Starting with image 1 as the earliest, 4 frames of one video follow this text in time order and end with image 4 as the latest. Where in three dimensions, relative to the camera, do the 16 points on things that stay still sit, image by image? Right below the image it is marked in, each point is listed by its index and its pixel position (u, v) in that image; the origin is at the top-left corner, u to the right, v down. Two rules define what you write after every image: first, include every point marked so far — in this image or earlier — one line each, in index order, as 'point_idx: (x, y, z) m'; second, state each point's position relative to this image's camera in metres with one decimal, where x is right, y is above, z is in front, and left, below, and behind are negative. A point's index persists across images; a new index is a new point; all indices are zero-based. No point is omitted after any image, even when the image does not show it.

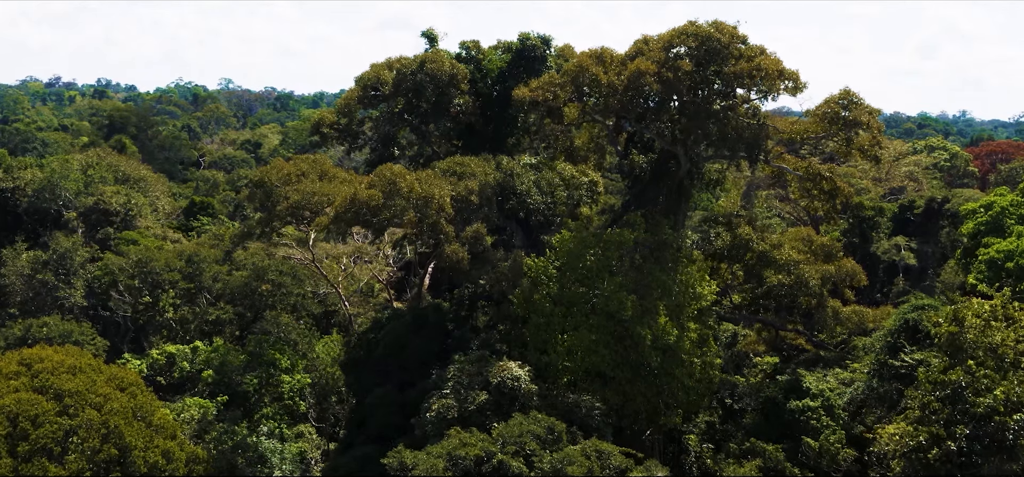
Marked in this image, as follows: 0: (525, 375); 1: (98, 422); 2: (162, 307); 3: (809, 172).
0: (+0.3, -2.3, +12.0) m
1: (-6.6, -2.9, +11.3) m
2: (-9.7, -1.9, +19.6) m
3: (+6.7, +1.4, +15.7) m
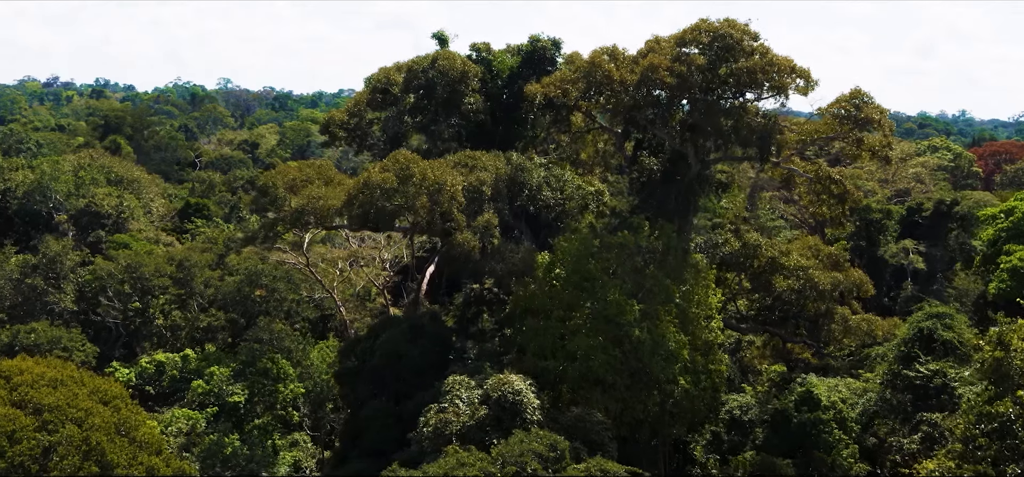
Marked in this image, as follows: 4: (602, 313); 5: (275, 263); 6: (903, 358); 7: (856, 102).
0: (+0.3, -2.5, +11.5) m
1: (-6.6, -3.0, +10.8) m
2: (-9.7, -2.0, +19.1) m
3: (+6.6, +1.3, +15.3) m
4: (+1.8, -1.4, +13.8) m
5: (-6.6, -0.7, +19.8) m
6: (+7.4, -2.3, +13.5) m
7: (+7.1, +2.8, +14.8) m
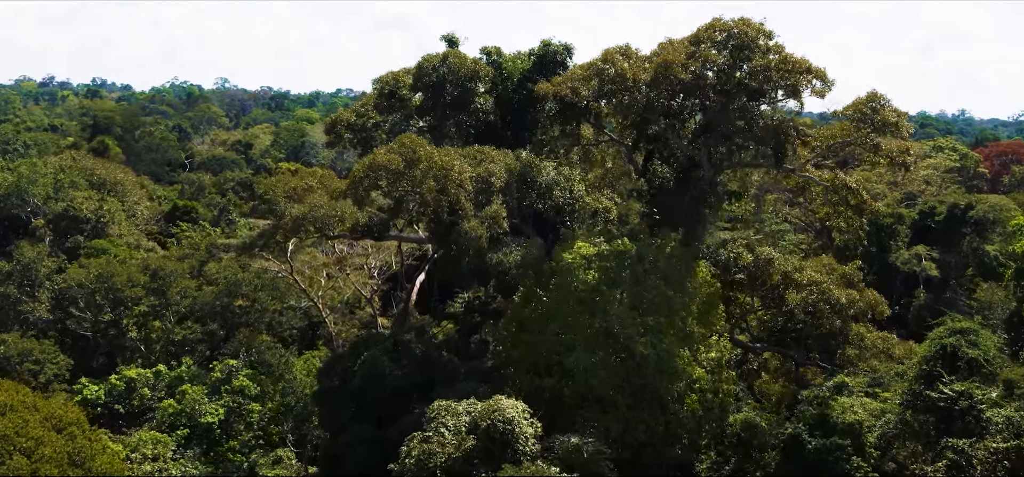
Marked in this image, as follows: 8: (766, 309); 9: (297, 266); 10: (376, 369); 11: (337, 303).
0: (+0.1, -2.6, +10.6) m
1: (-6.7, -3.2, +9.9) m
2: (-9.9, -2.2, +18.1) m
3: (+6.5, +1.1, +14.3) m
4: (+1.6, -1.6, +12.8) m
5: (-6.7, -0.9, +18.8) m
6: (+7.3, -2.5, +12.6) m
7: (+7.0, +2.6, +13.9) m
8: (+5.5, -1.6, +15.3) m
9: (-5.7, -0.7, +19.0) m
10: (-2.7, -2.5, +14.0) m
11: (-4.8, -1.8, +19.4) m
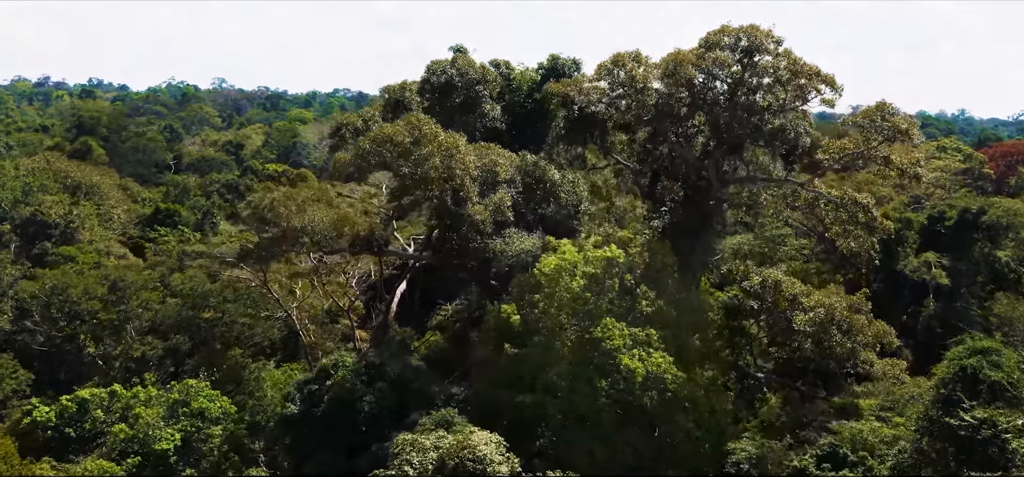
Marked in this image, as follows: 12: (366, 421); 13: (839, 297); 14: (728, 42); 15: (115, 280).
0: (-0.2, -2.8, +9.5) m
1: (-7.1, -3.4, +8.8) m
2: (-10.2, -2.4, +17.0) m
3: (+6.2, +1.0, +13.2) m
4: (+1.3, -1.8, +11.7) m
5: (-7.1, -1.1, +17.7) m
6: (+7.0, -2.6, +11.5) m
7: (+6.6, +2.4, +12.8) m
8: (+5.1, -1.8, +14.2) m
9: (-6.1, -0.9, +17.9) m
10: (-3.0, -2.7, +12.9) m
11: (-5.1, -2.0, +18.3) m
12: (-2.6, -3.2, +12.6) m
13: (+6.4, -0.8, +14.2) m
14: (+3.6, +3.7, +12.8) m
15: (-10.0, -1.0, +18.1) m
